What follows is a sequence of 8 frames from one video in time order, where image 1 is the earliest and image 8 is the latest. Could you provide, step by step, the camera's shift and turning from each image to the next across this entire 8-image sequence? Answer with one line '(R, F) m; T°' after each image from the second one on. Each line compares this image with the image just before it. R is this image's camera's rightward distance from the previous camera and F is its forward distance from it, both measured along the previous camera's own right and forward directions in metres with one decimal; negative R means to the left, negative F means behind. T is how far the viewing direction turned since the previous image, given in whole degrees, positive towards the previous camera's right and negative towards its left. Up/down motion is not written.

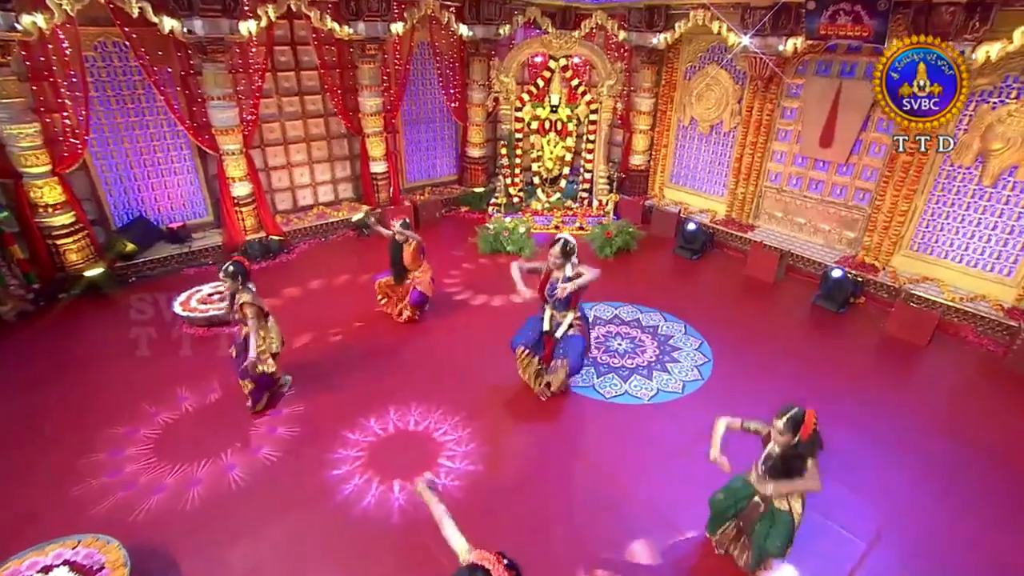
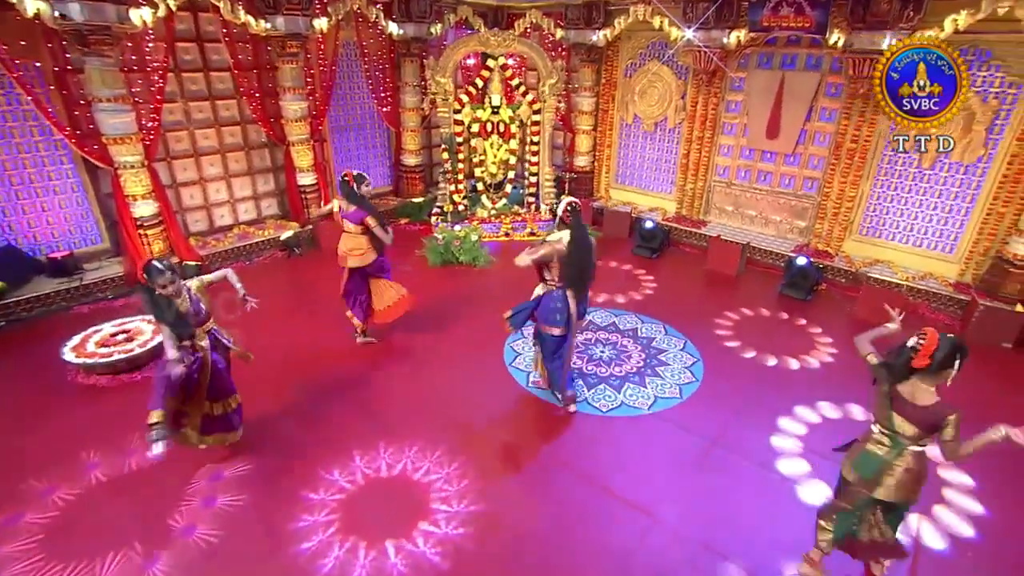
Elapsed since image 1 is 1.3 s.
(-0.5, +0.6) m; +8°
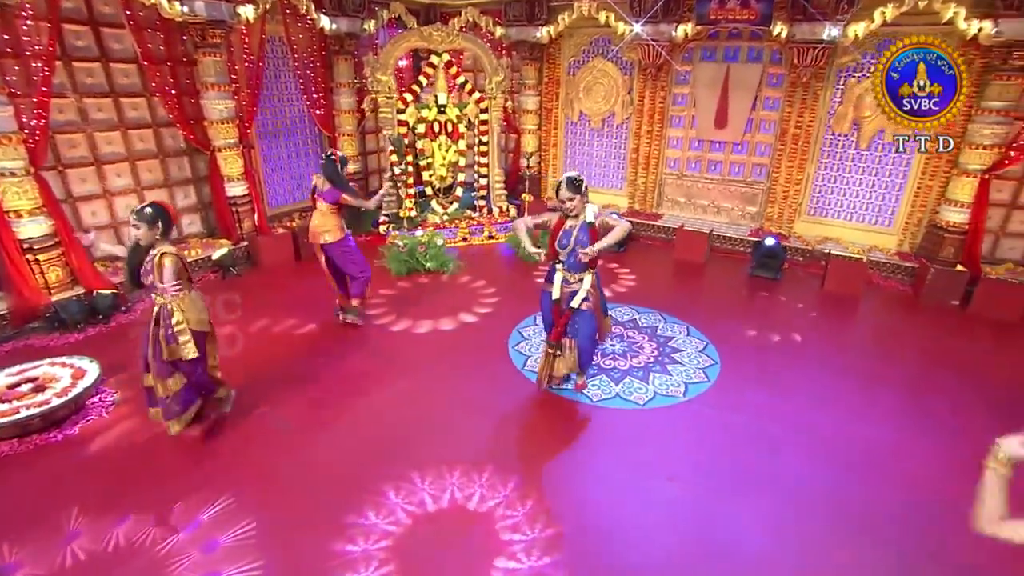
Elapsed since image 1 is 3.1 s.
(-0.9, +0.5) m; +11°
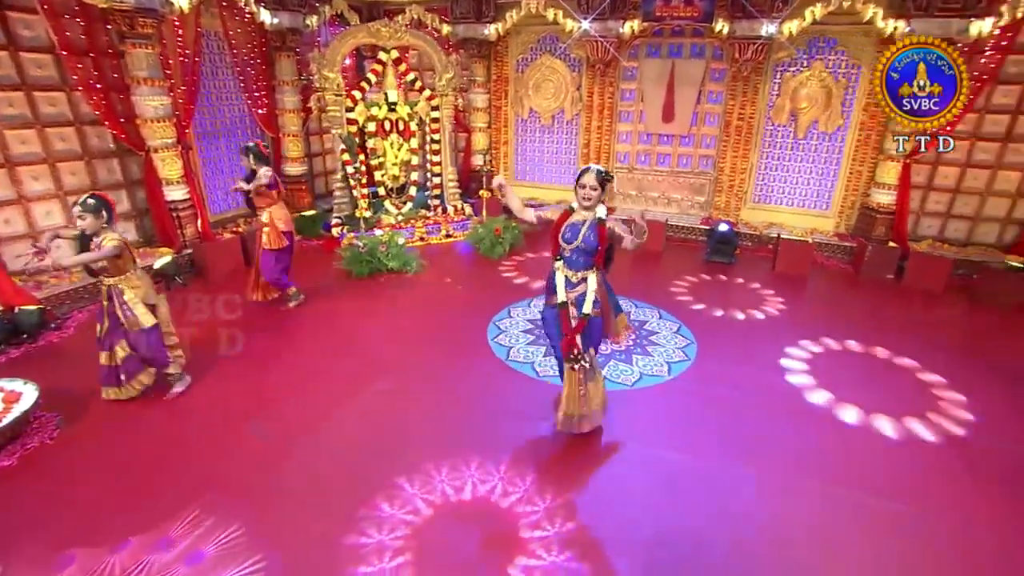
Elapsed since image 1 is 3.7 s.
(-0.4, +0.1) m; +7°
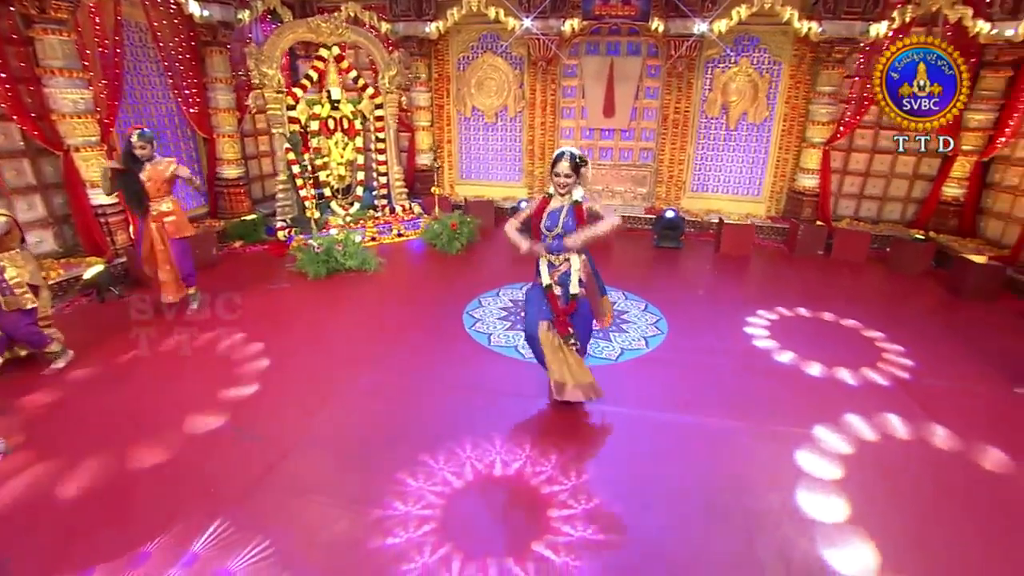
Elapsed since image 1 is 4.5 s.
(-0.4, 0.0) m; +8°
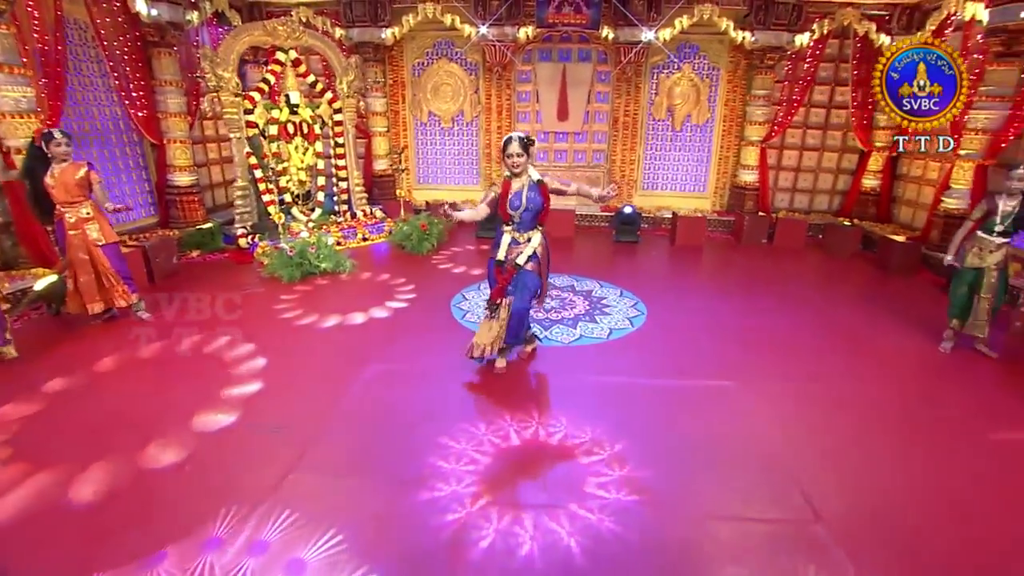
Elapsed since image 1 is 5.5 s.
(-0.5, -0.1) m; +7°
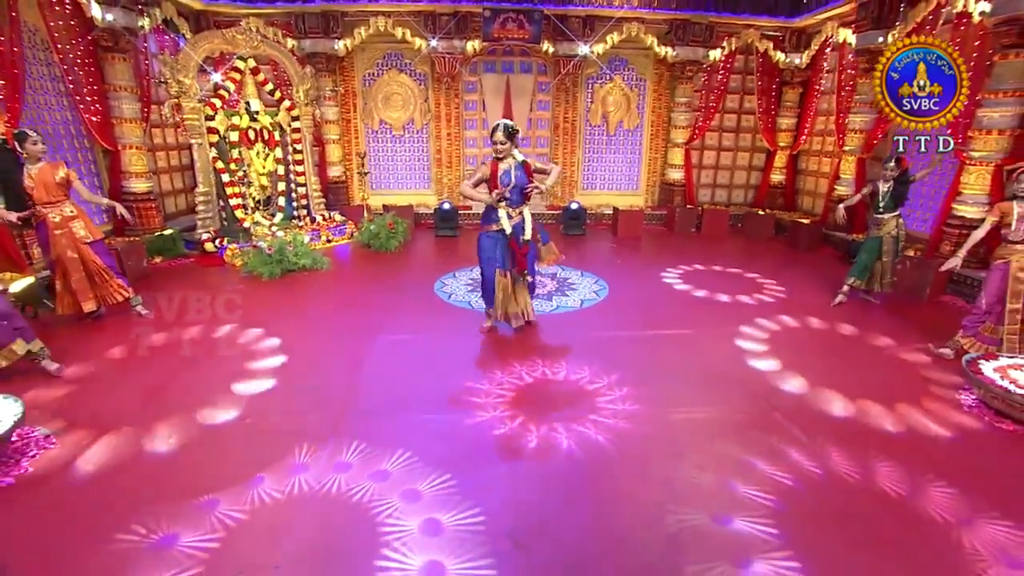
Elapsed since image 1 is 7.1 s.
(-0.5, -0.5) m; +8°
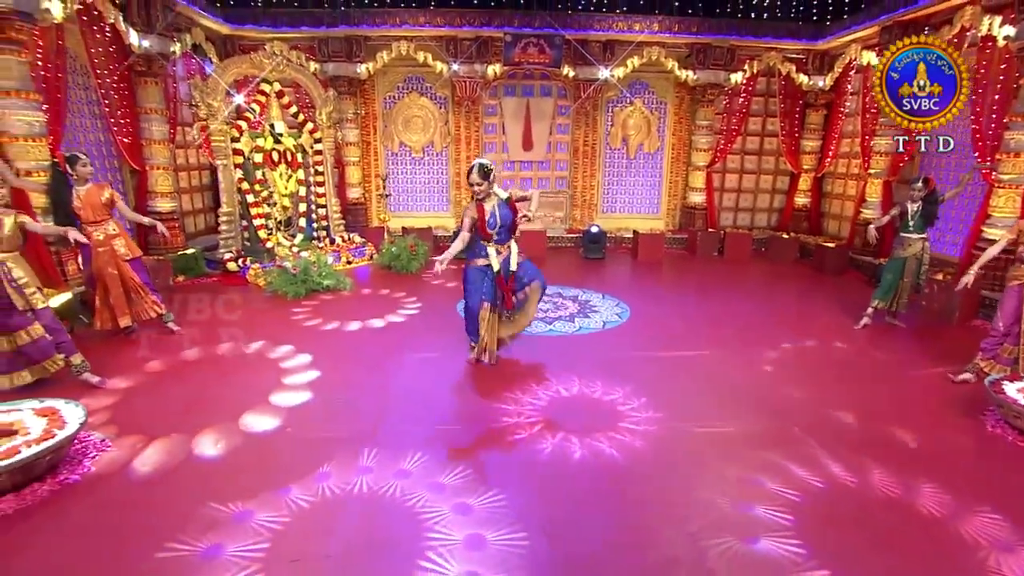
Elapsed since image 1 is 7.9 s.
(-0.1, +0.1) m; -1°
